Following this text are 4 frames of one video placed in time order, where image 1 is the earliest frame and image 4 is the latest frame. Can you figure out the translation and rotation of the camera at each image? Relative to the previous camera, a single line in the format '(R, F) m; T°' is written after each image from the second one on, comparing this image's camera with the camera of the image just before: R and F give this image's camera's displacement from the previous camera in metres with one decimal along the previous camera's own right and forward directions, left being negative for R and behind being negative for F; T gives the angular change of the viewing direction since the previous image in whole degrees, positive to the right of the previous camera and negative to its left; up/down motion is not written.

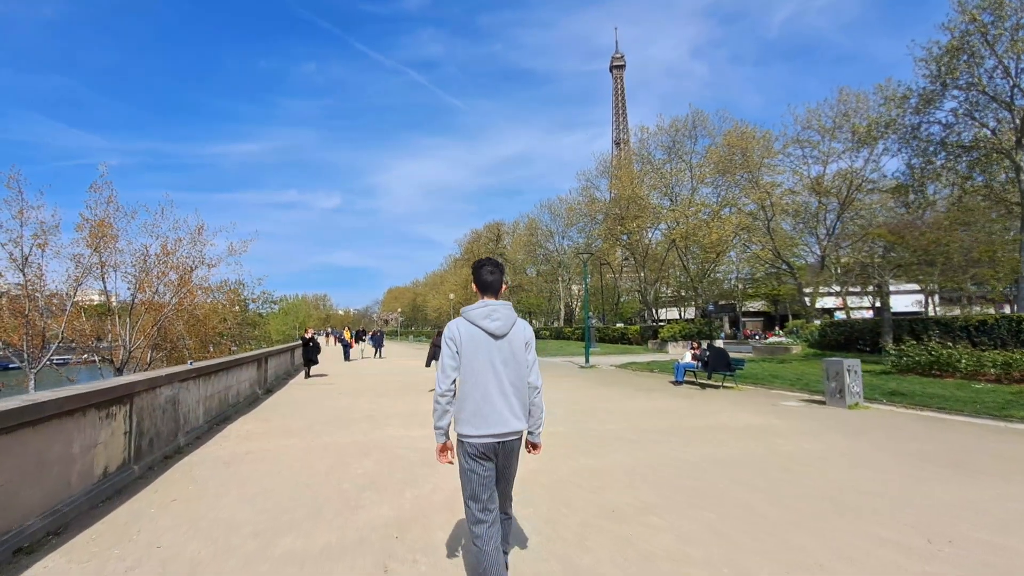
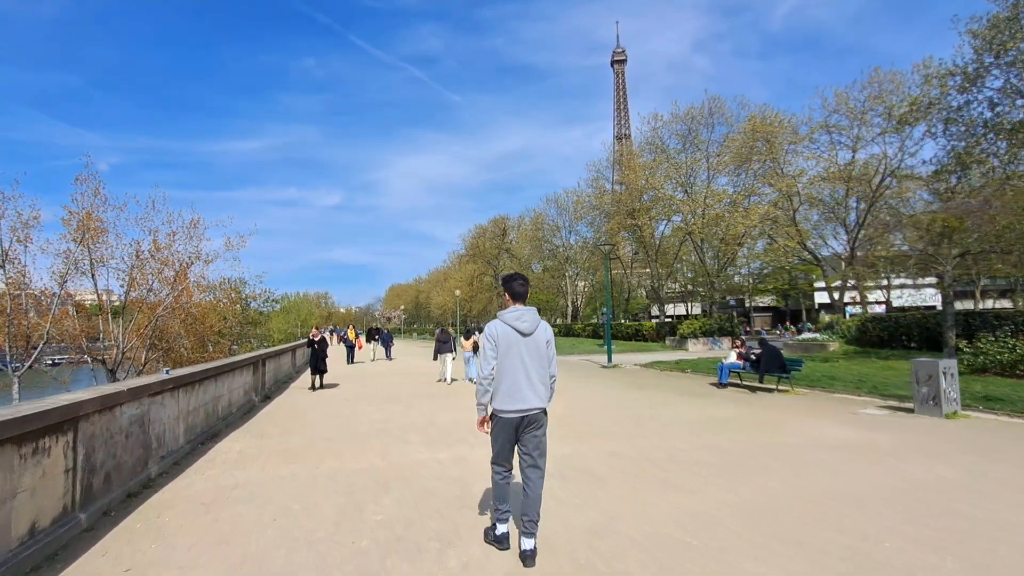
(-0.6, +1.7) m; 0°
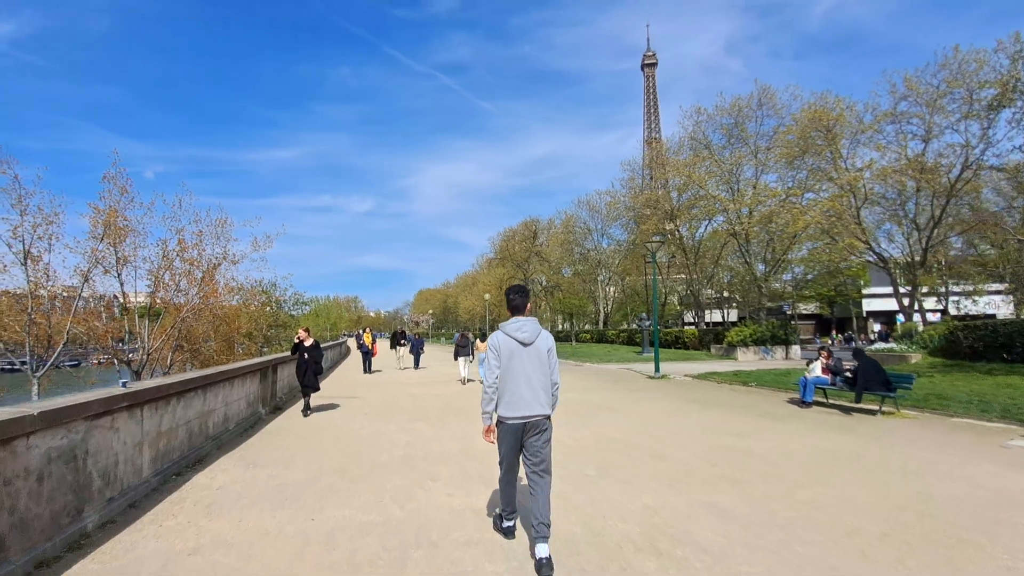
(-0.3, +2.0) m; -3°
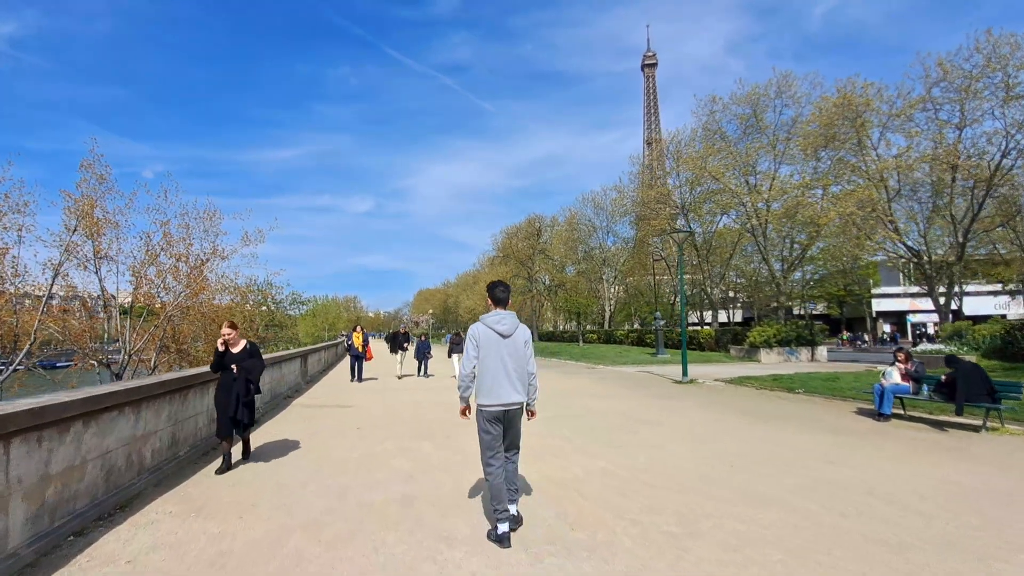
(-0.4, +2.1) m; 0°
